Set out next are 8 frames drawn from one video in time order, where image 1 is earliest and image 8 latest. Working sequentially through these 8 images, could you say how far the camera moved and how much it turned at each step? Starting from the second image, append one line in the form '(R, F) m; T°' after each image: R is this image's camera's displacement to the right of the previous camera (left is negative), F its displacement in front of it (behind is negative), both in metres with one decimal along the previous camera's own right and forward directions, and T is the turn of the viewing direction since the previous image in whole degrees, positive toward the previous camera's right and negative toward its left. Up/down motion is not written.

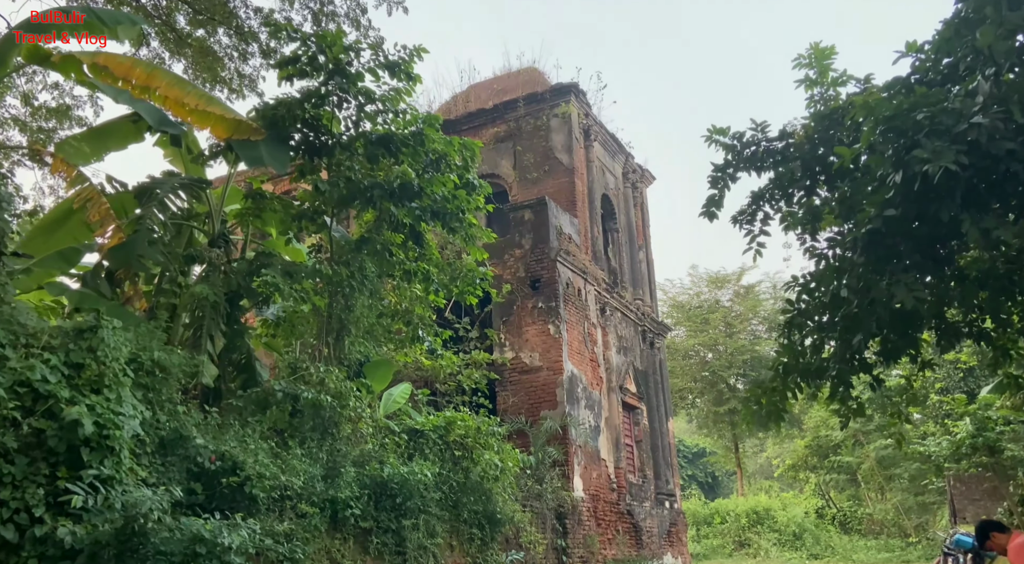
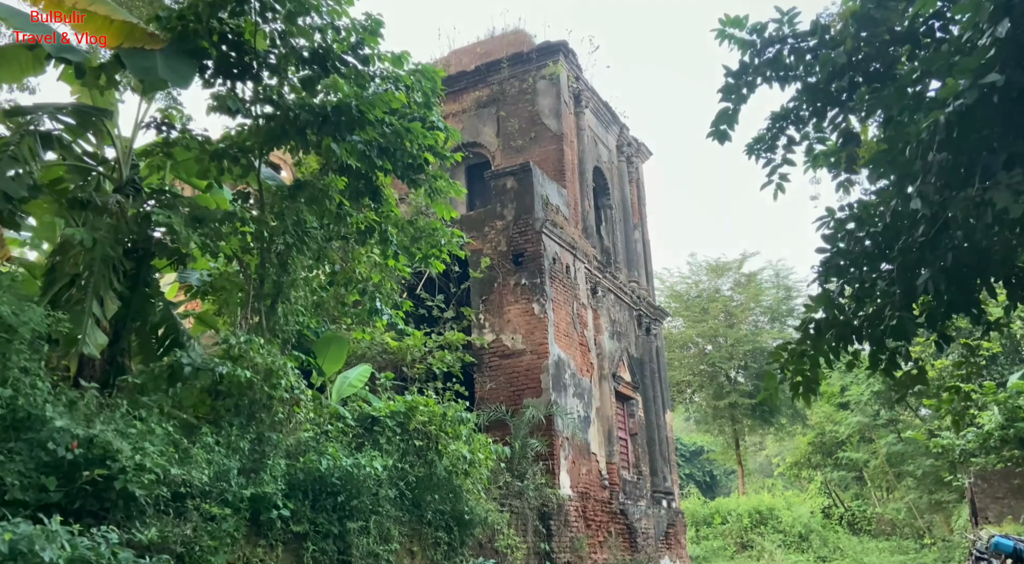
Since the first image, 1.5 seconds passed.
(+0.2, +1.3) m; 0°
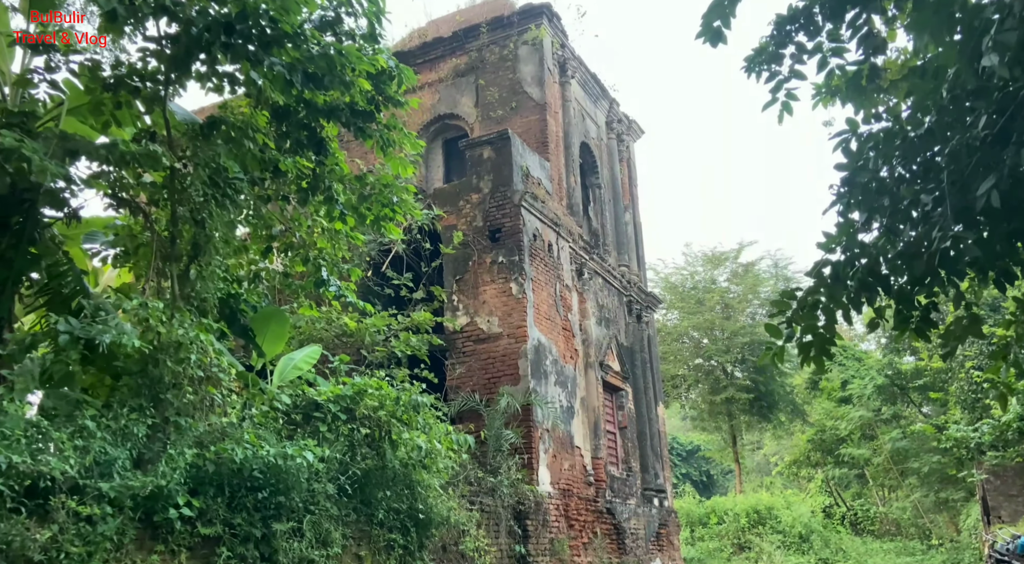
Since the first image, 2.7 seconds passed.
(+0.3, +1.0) m; 0°
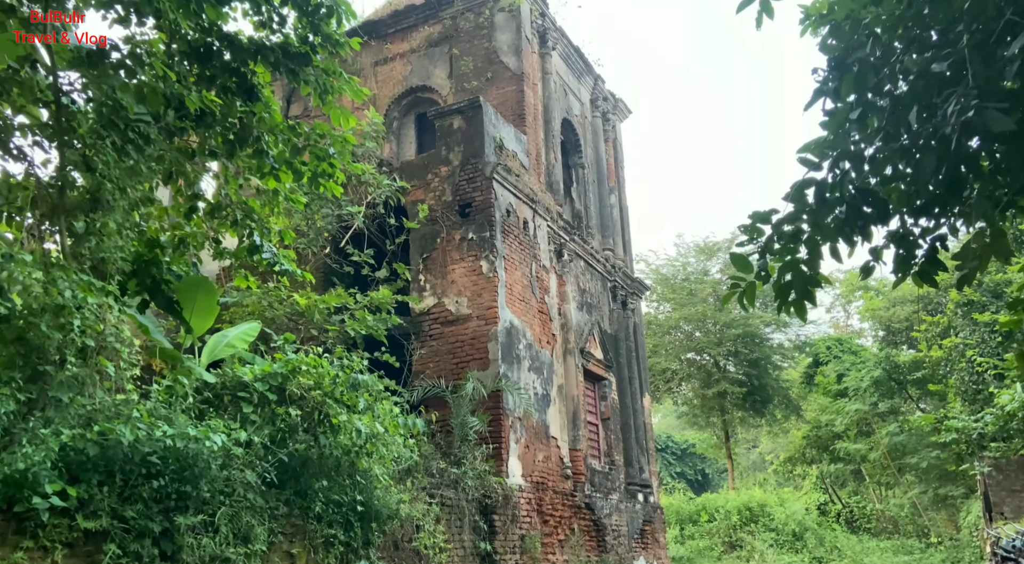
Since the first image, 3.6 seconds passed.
(+0.3, +0.7) m; 0°
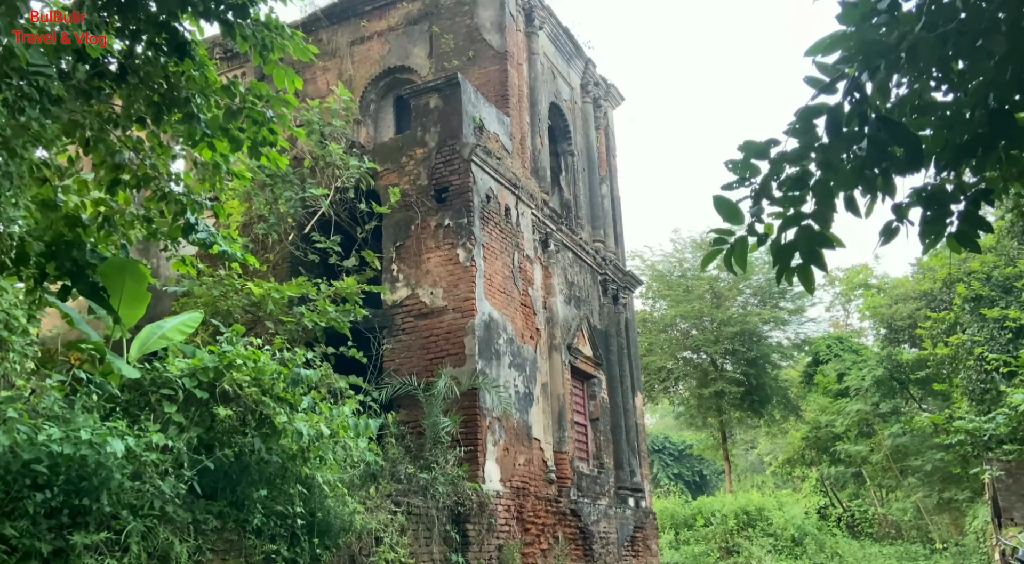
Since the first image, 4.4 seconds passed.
(+0.2, +0.7) m; 0°
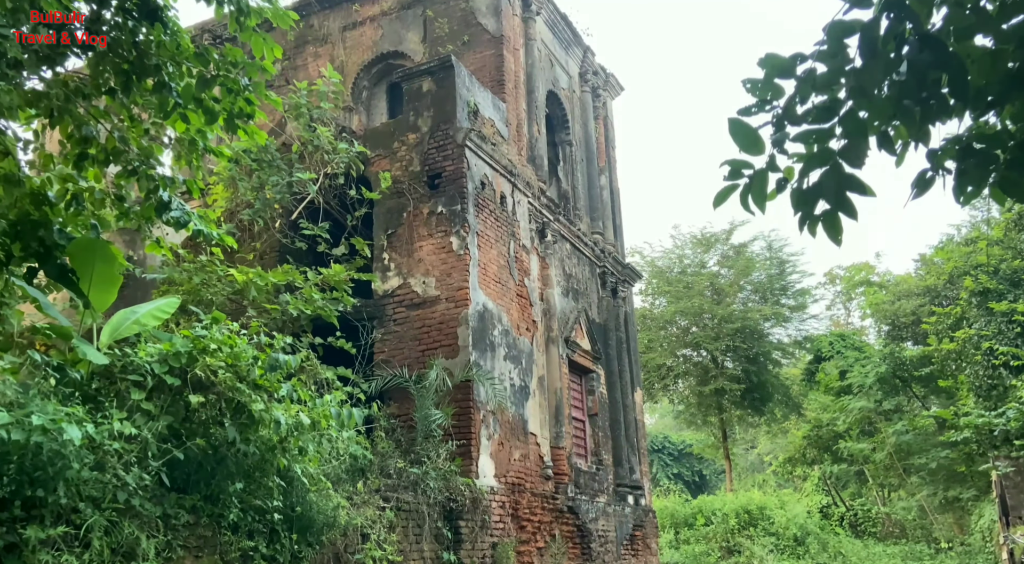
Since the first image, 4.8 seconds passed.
(0.0, +0.3) m; 0°
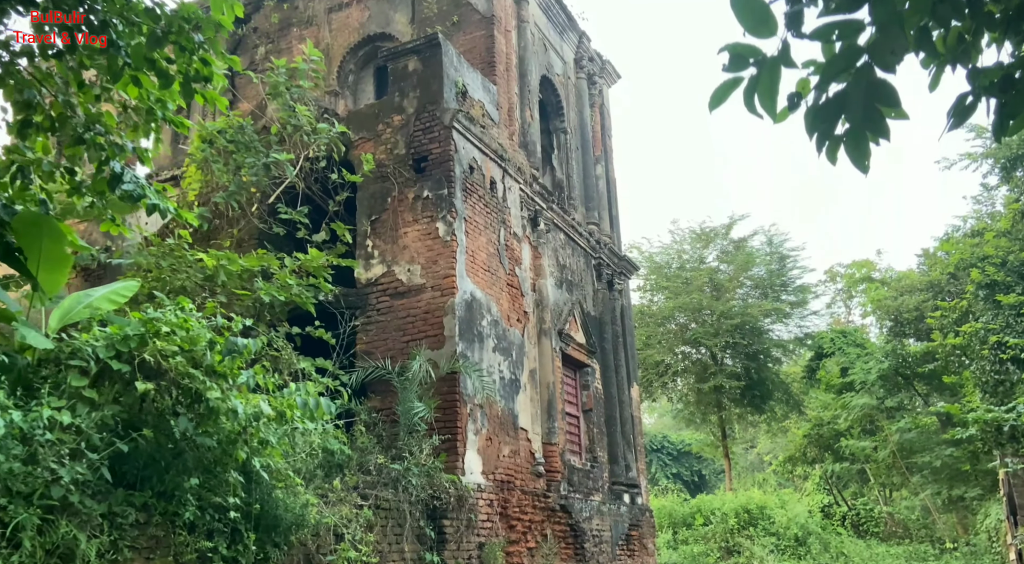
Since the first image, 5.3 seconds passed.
(+0.1, +0.4) m; 0°
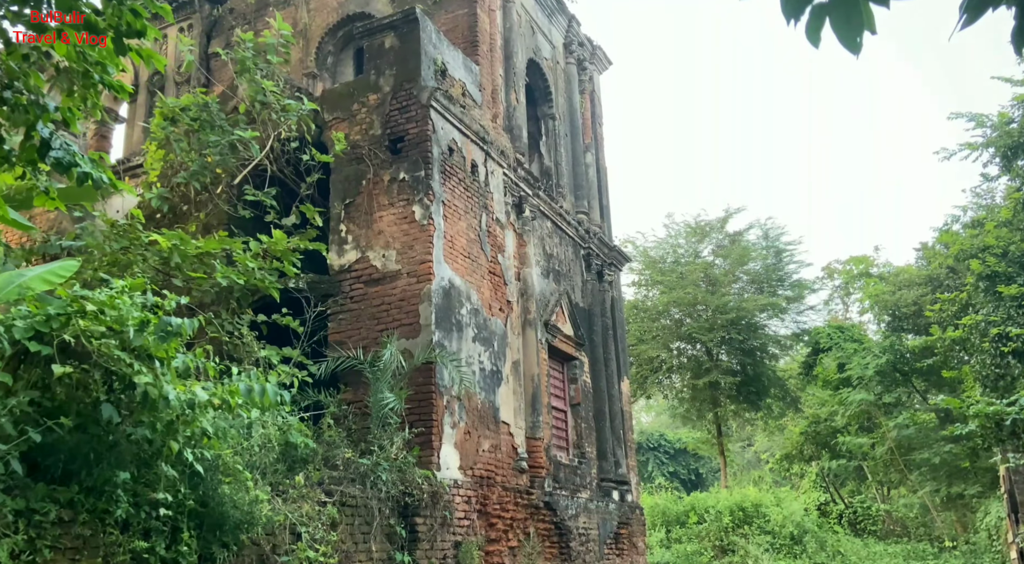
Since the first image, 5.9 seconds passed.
(+0.2, +0.4) m; 0°
